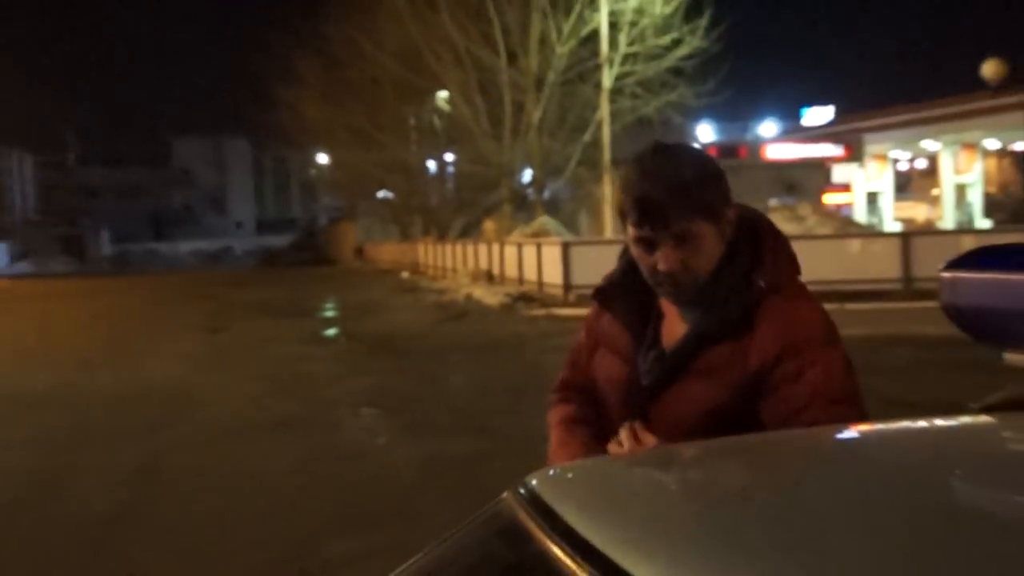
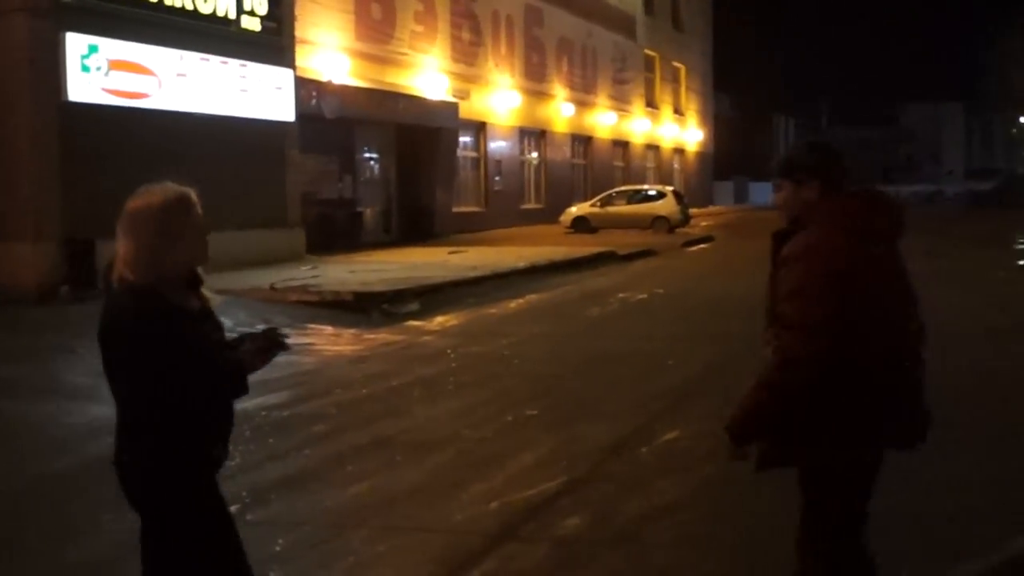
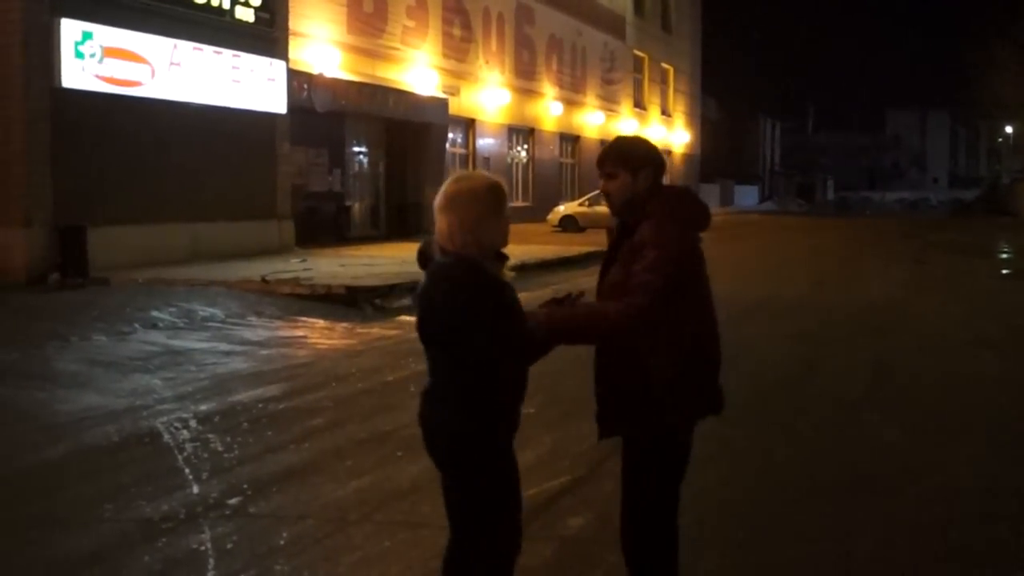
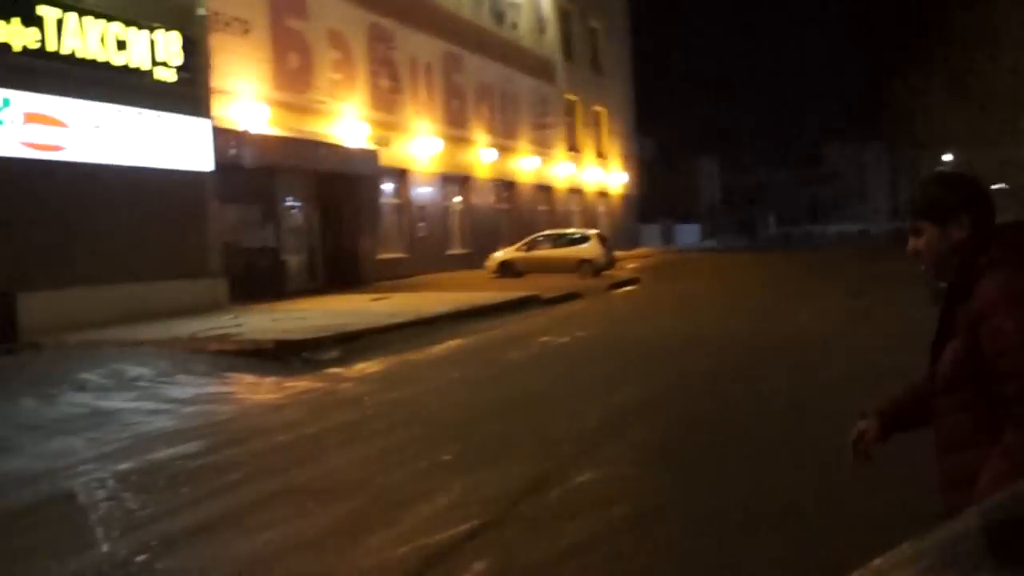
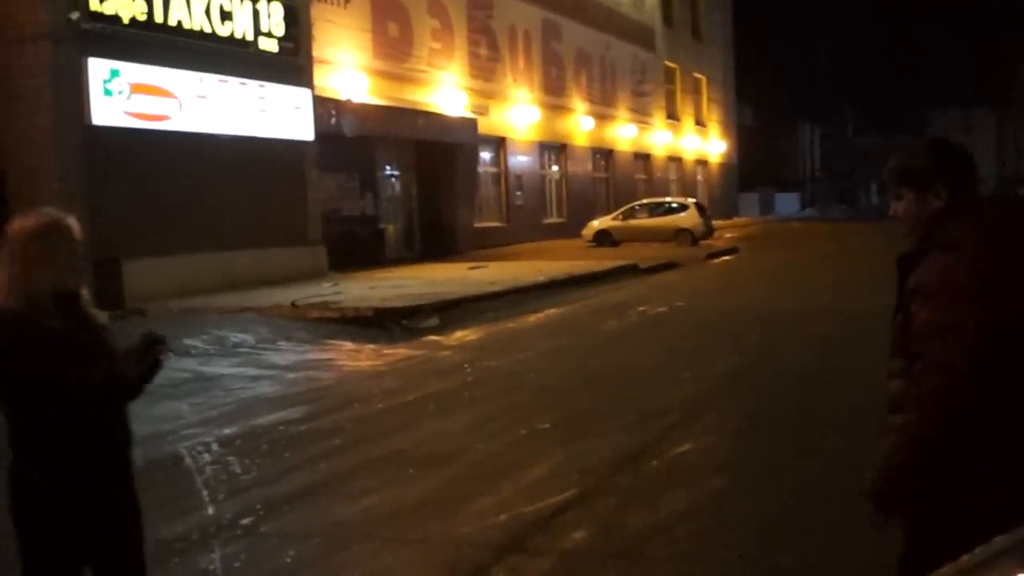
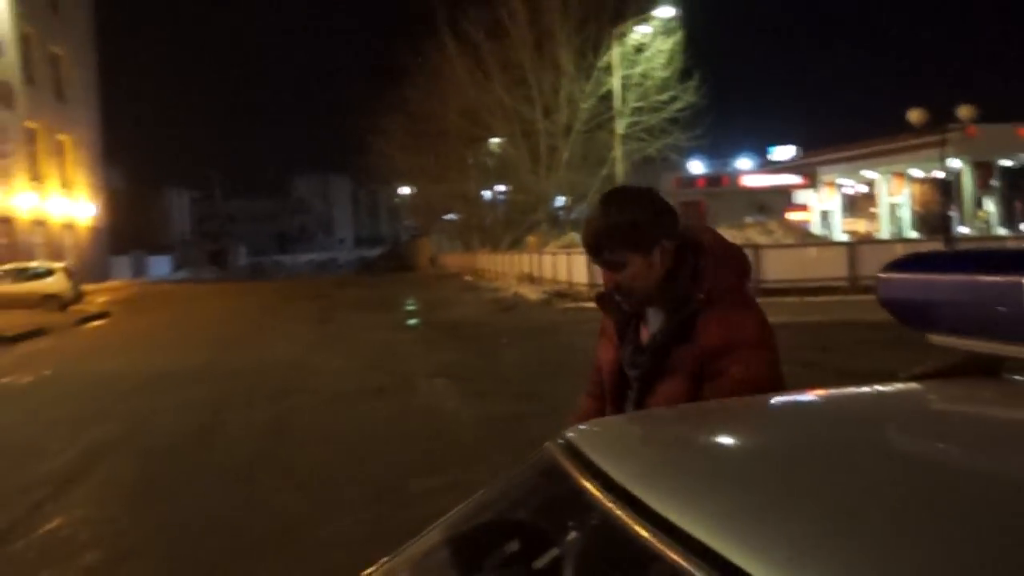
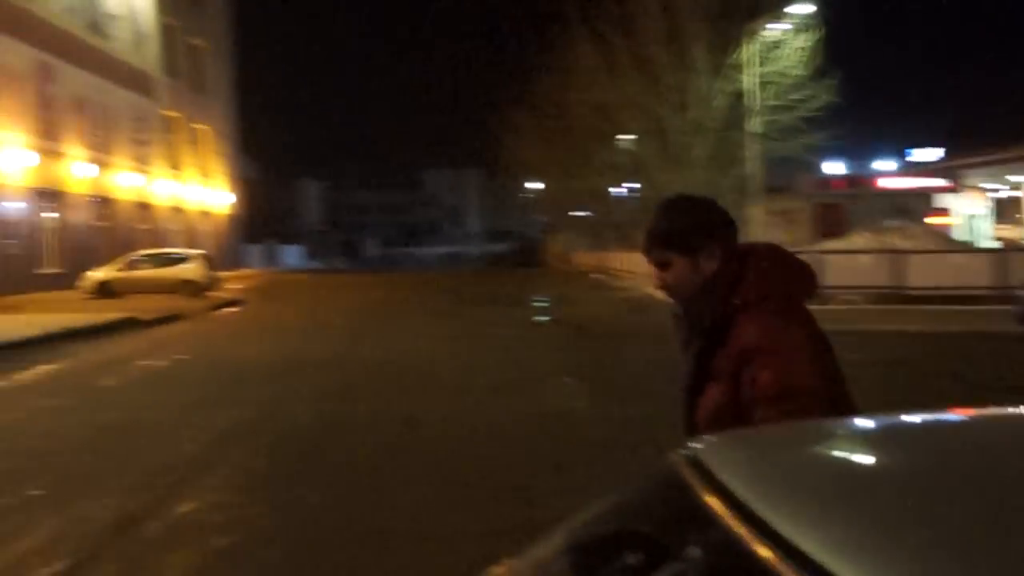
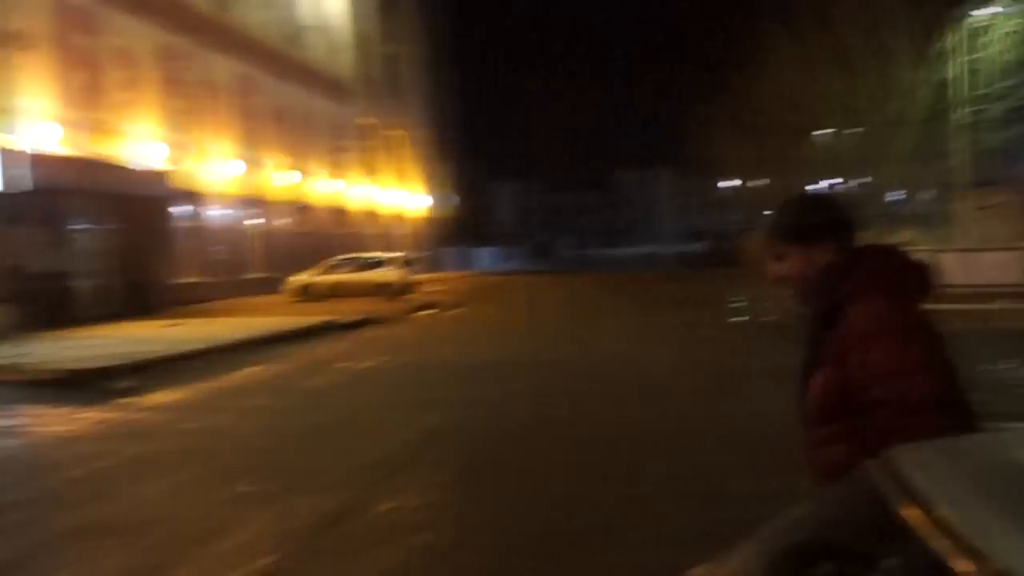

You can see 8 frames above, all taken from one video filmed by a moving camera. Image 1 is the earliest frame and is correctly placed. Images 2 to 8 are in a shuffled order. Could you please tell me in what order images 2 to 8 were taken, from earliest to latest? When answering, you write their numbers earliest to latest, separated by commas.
6, 7, 8, 4, 5, 2, 3
